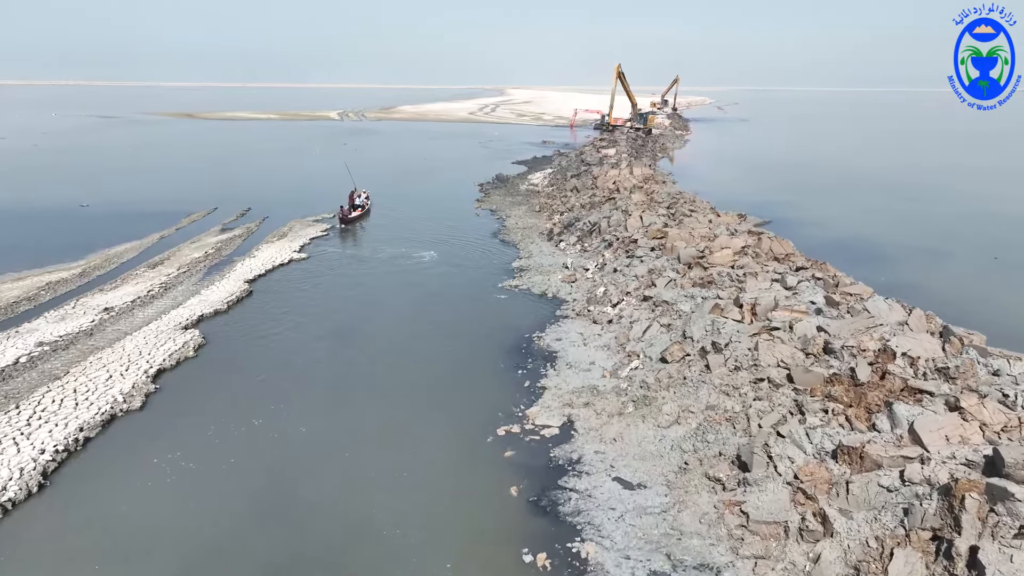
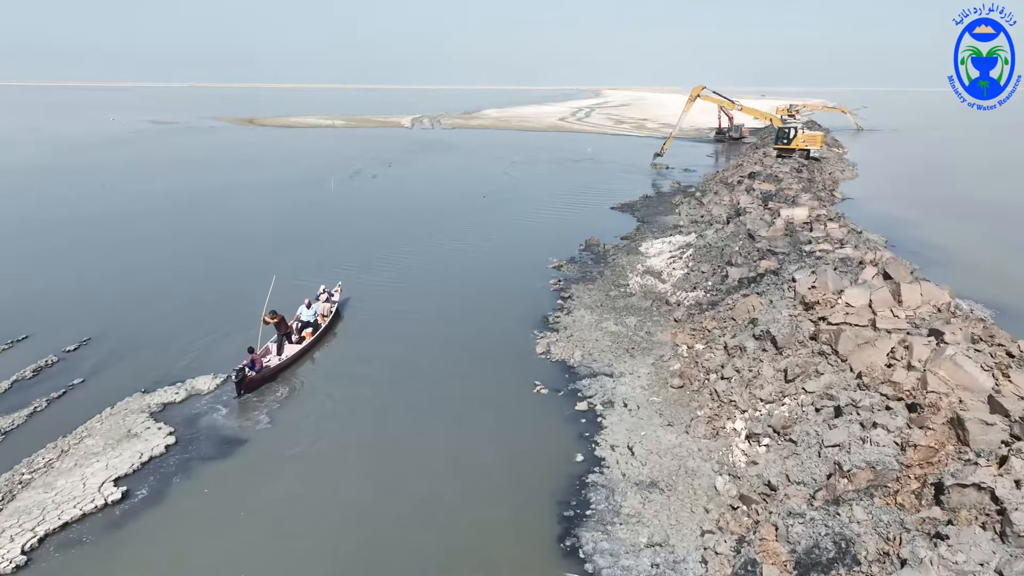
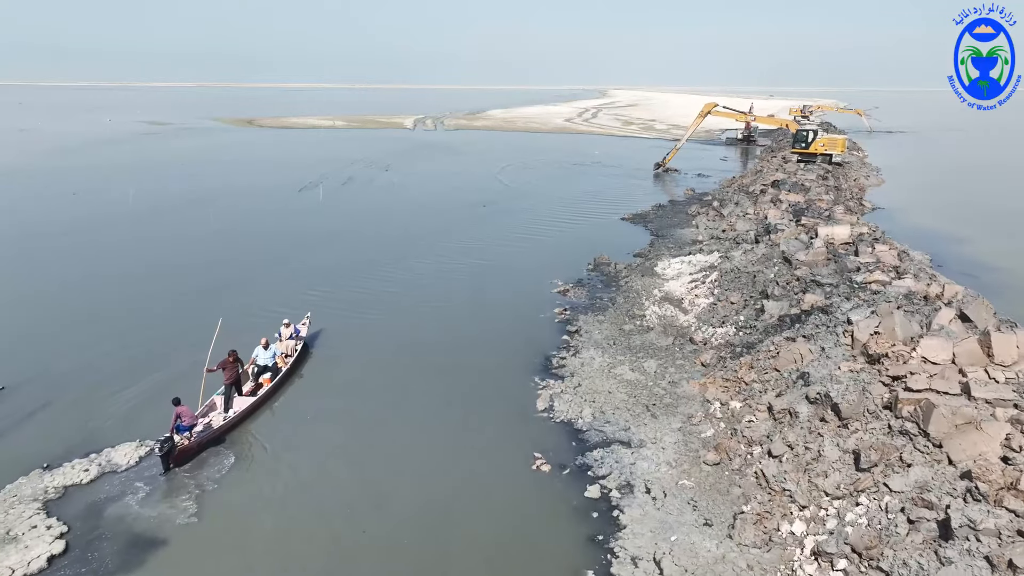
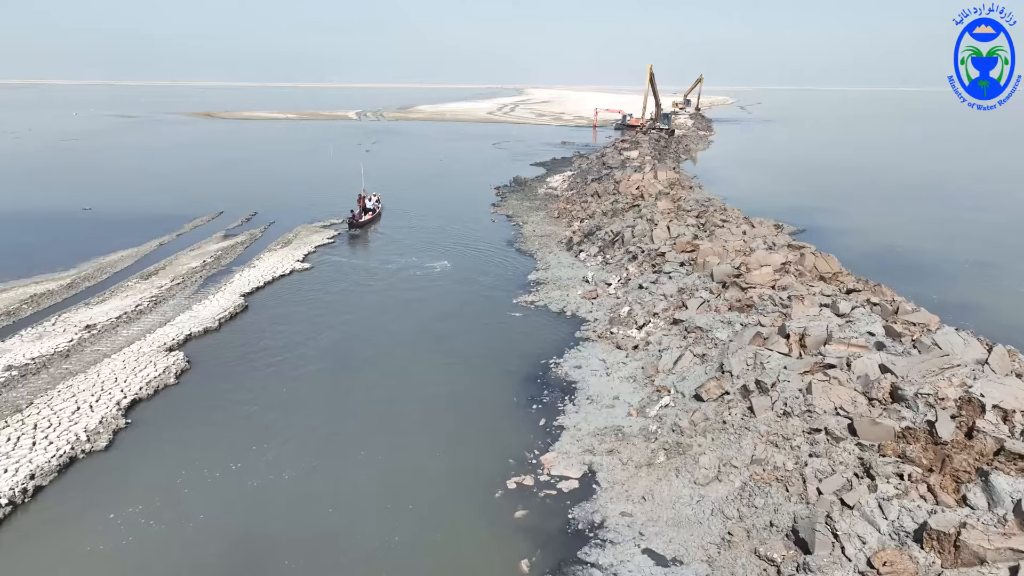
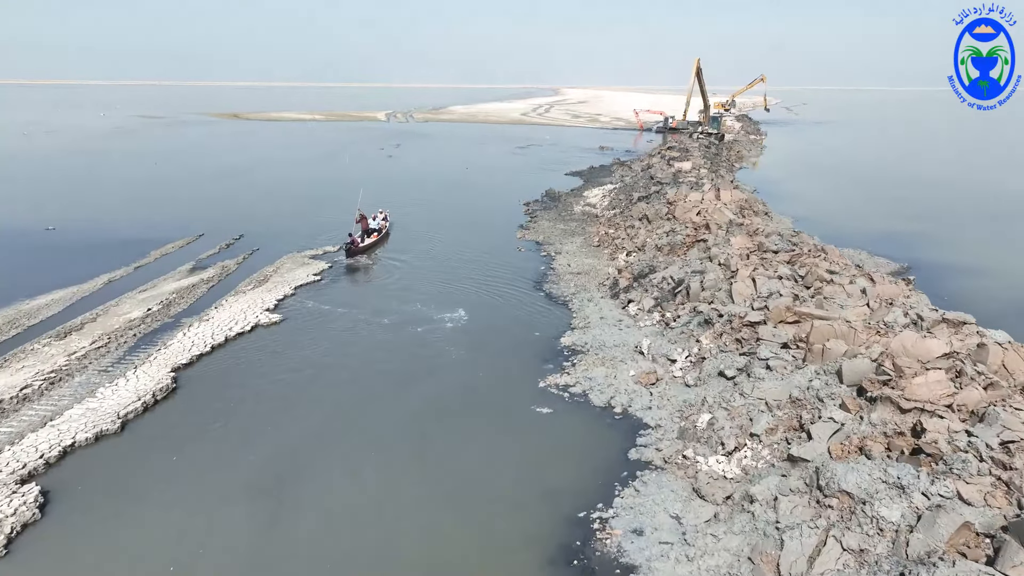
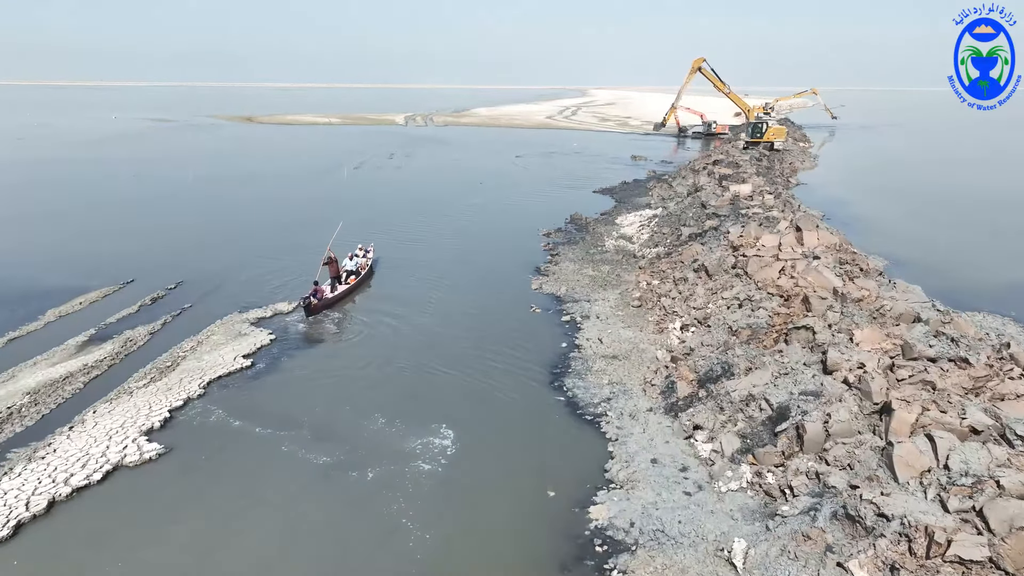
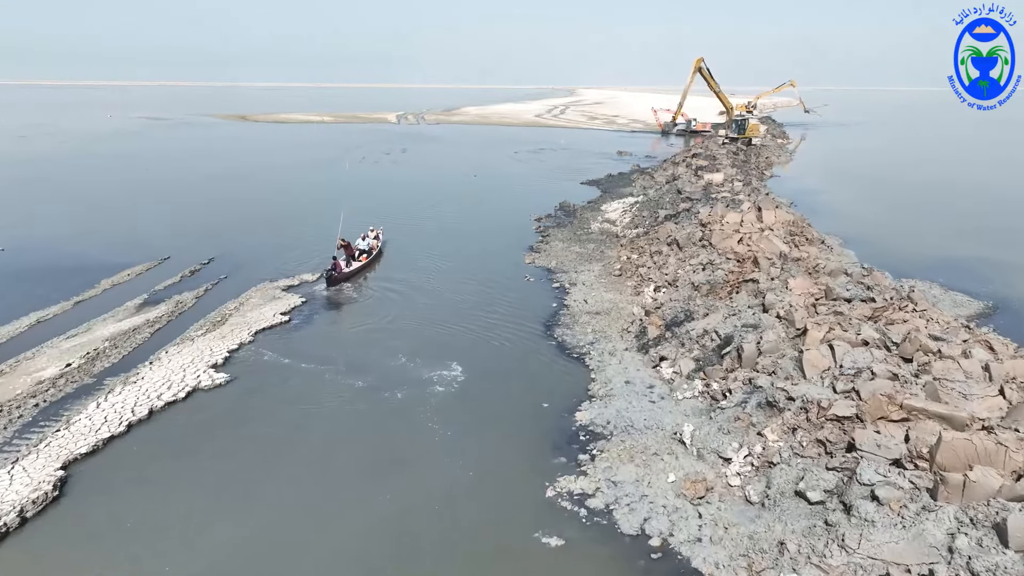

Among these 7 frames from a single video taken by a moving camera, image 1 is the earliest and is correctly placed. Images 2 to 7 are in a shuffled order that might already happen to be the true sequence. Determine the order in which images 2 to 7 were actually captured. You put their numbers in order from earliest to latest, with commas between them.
4, 5, 7, 6, 2, 3
